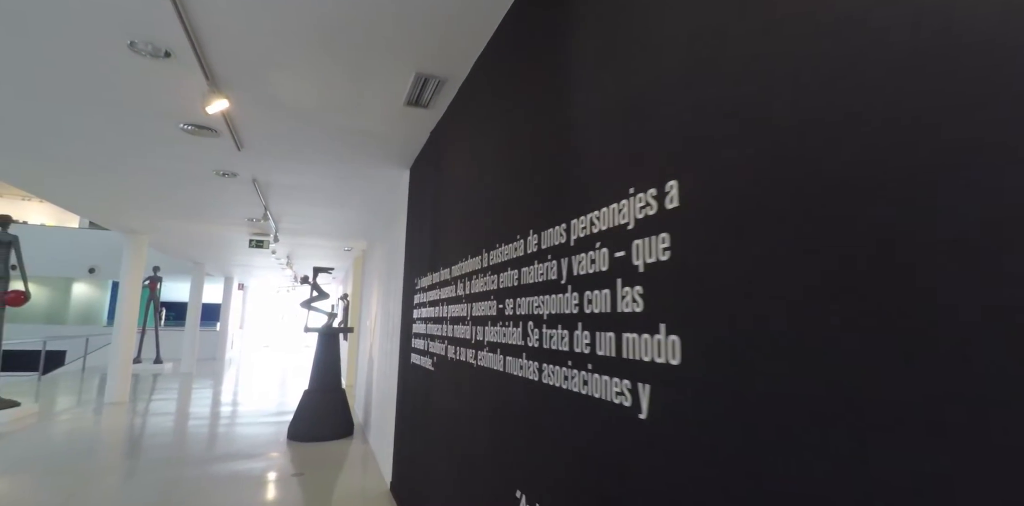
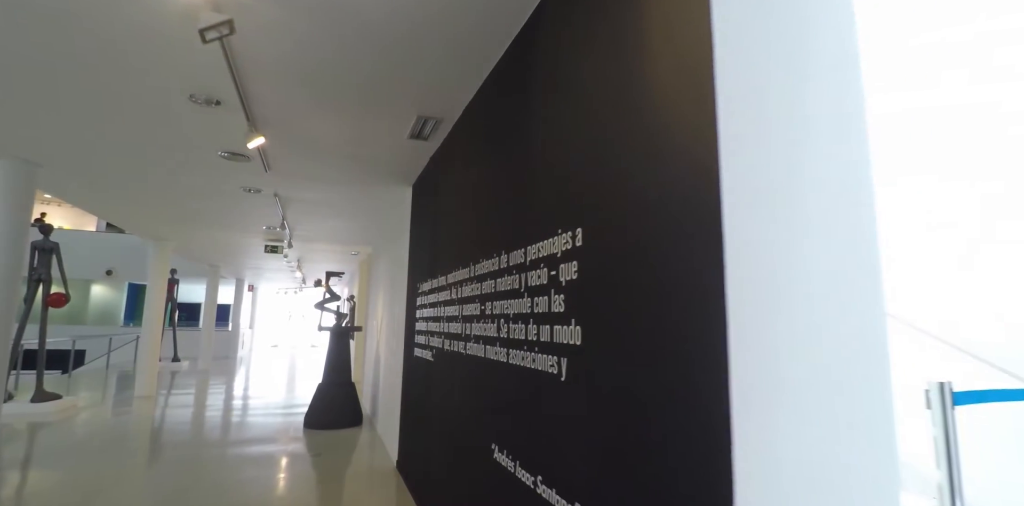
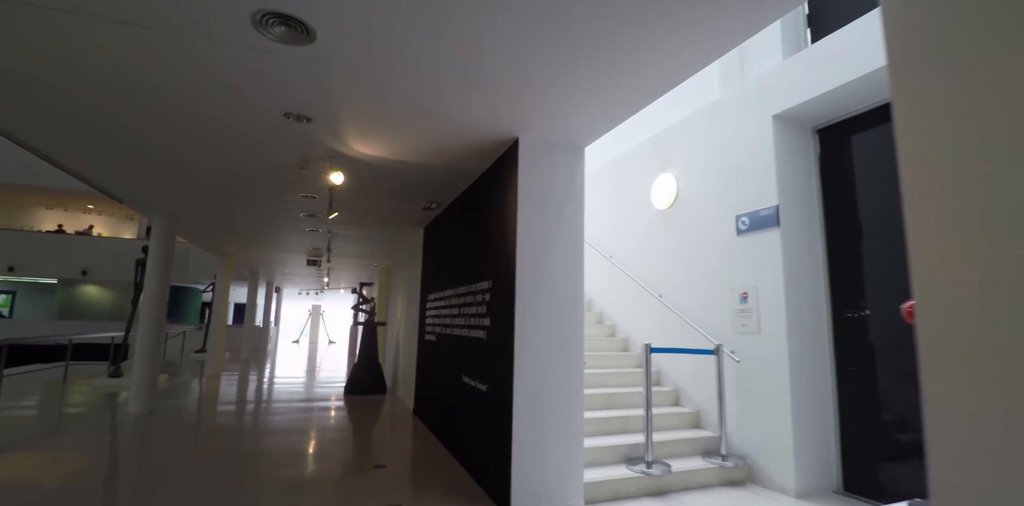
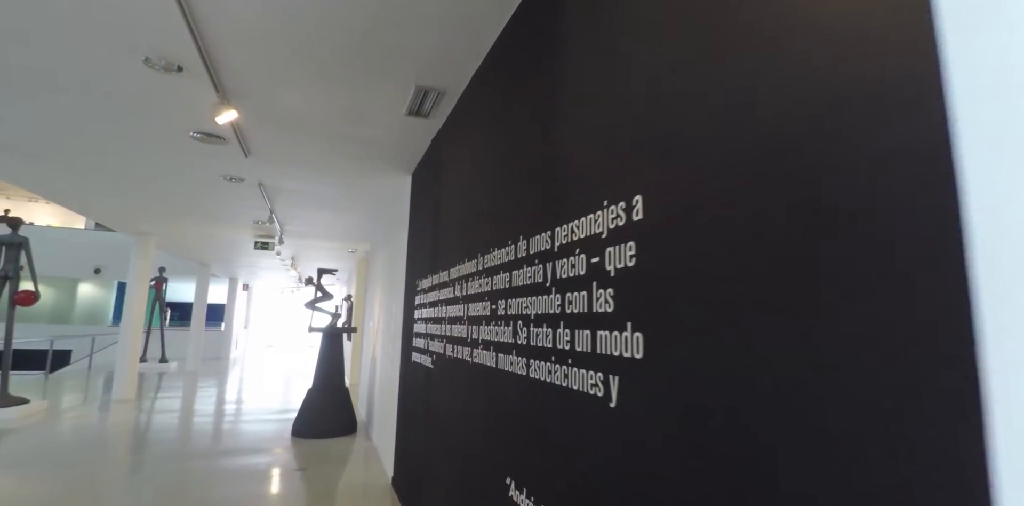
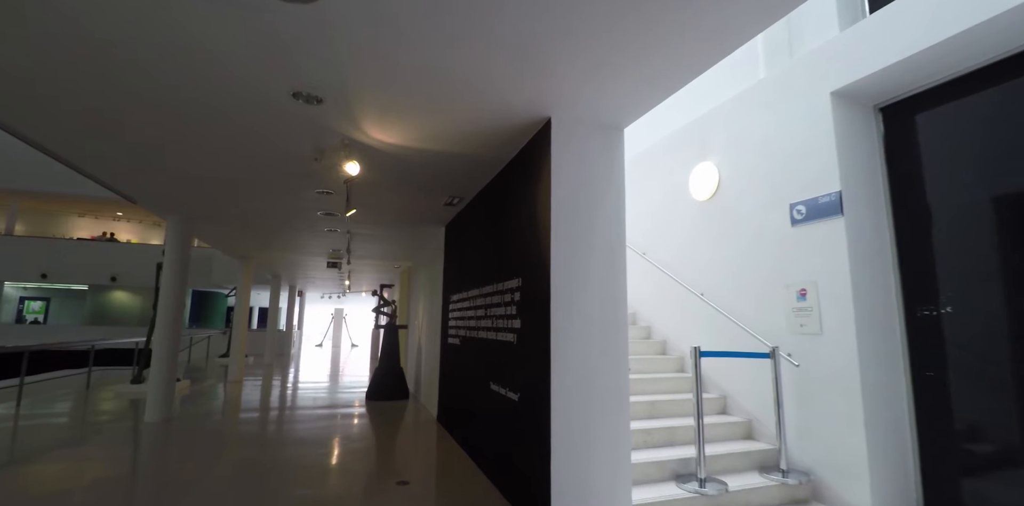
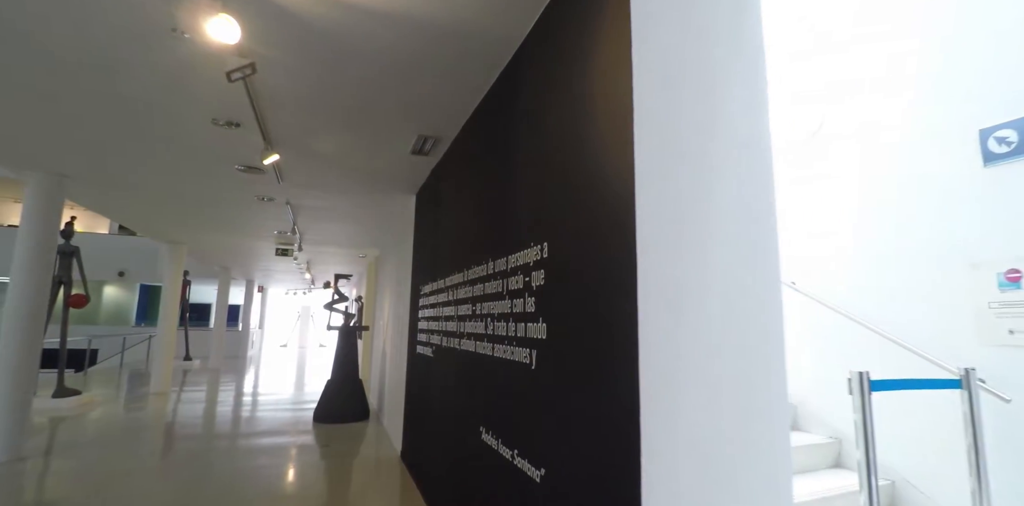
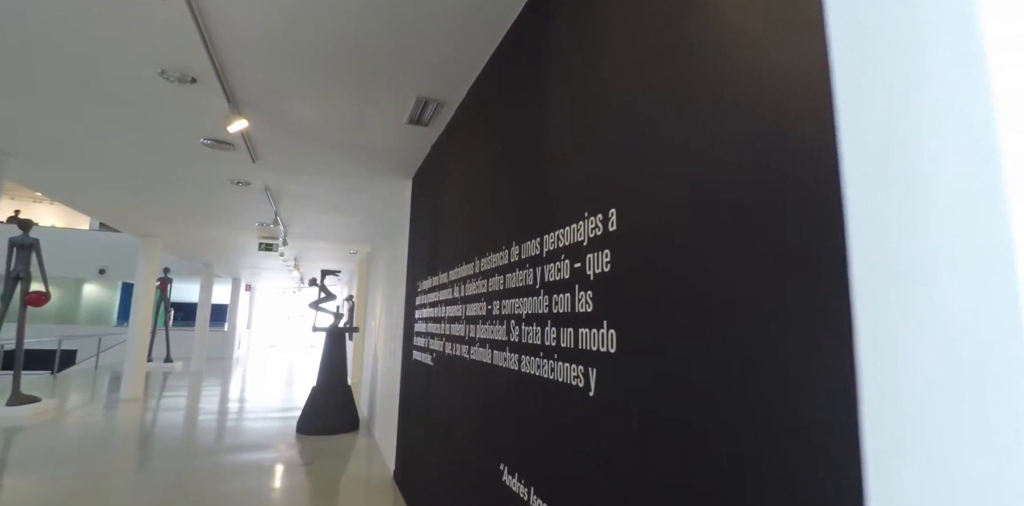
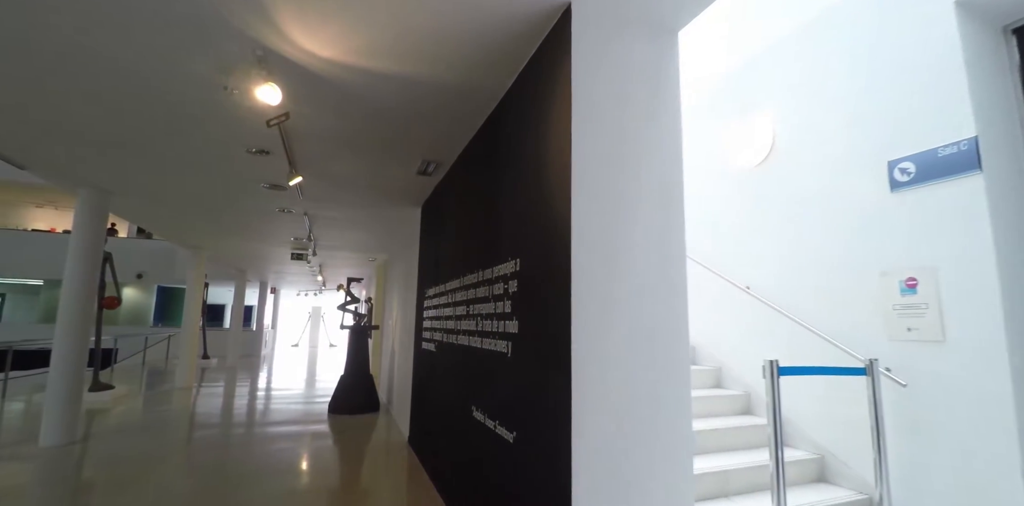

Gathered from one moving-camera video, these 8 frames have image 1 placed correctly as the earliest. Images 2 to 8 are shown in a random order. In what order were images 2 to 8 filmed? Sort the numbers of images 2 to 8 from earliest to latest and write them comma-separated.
4, 7, 2, 6, 8, 5, 3
